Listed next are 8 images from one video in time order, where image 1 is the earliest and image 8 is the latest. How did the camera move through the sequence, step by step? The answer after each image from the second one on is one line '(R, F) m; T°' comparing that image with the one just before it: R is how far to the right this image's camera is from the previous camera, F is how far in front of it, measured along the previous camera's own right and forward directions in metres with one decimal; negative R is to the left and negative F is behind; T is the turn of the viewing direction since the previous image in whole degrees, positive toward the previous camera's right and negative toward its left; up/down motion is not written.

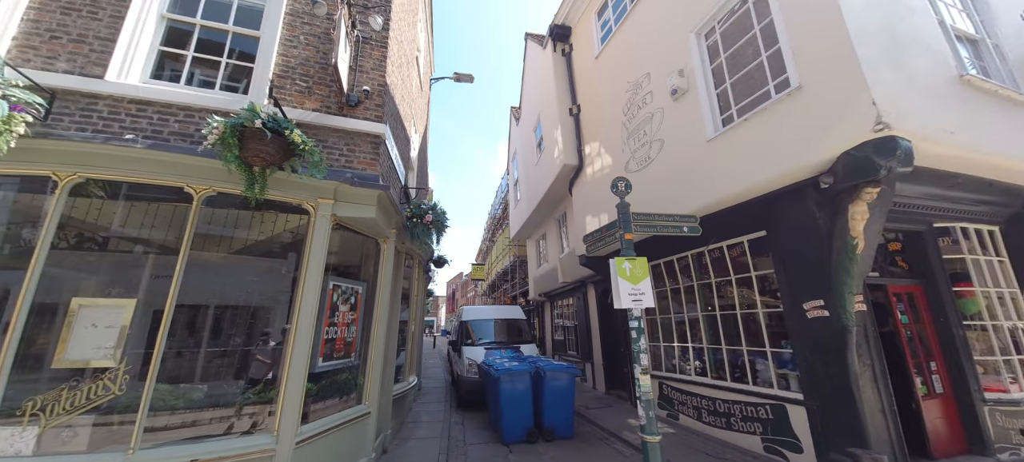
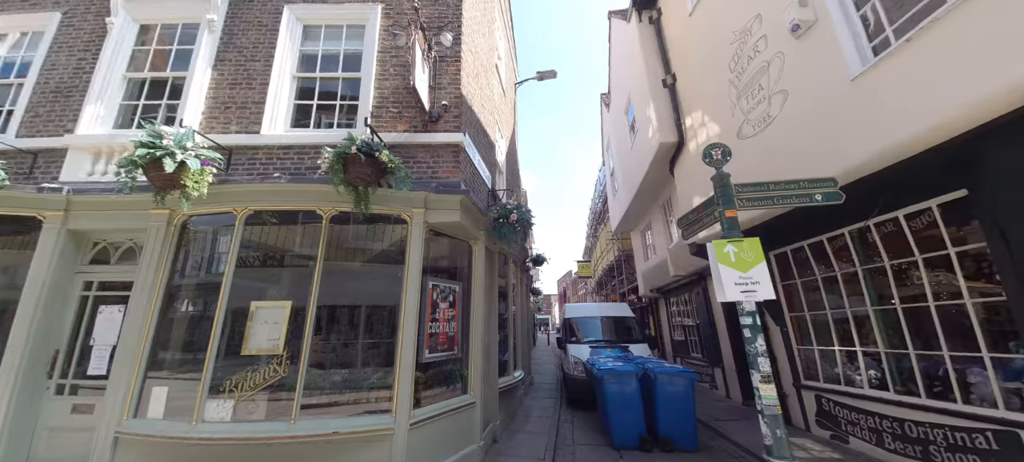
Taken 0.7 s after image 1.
(+0.5, +0.2) m; -20°
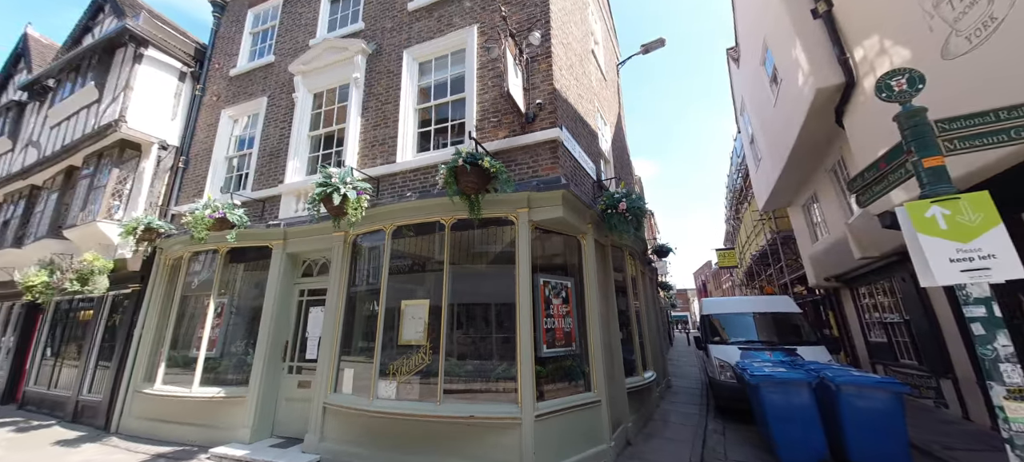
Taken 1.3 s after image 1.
(+0.6, +0.1) m; -23°
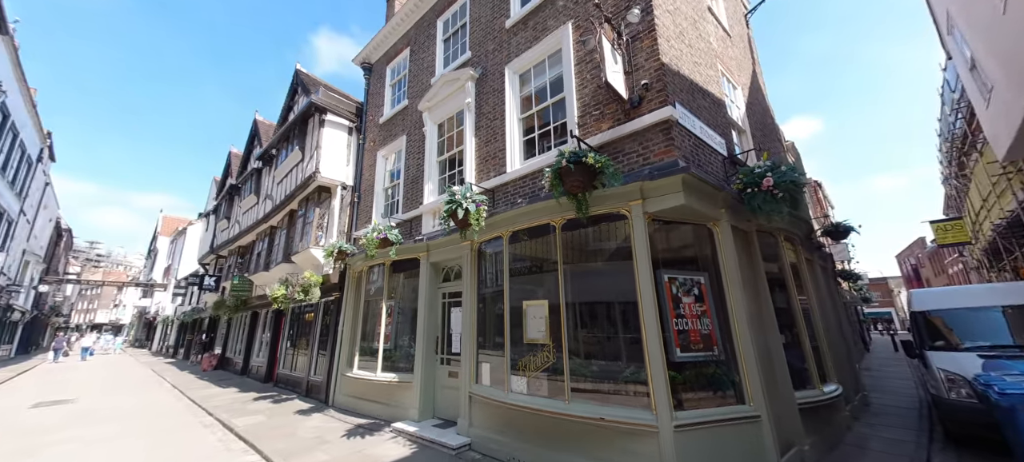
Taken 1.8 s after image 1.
(+0.5, +0.1) m; -23°
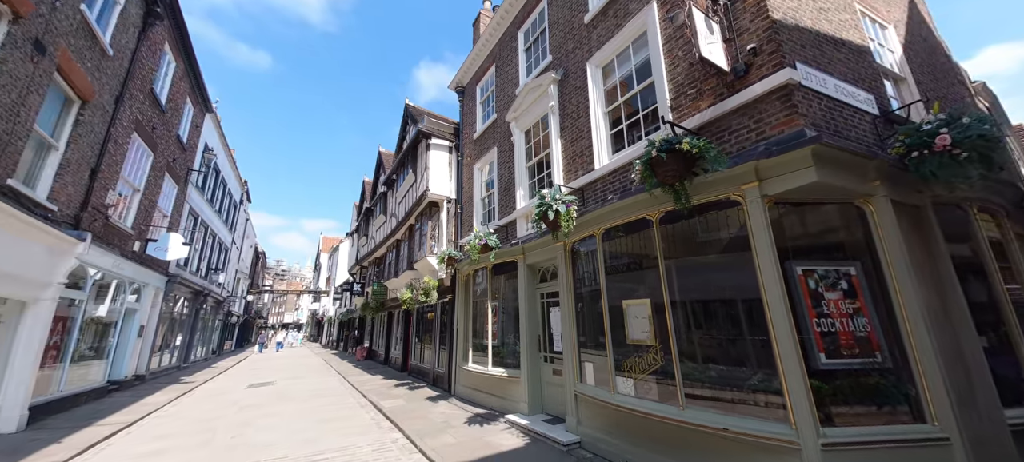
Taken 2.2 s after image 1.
(+0.3, 0.0) m; -17°
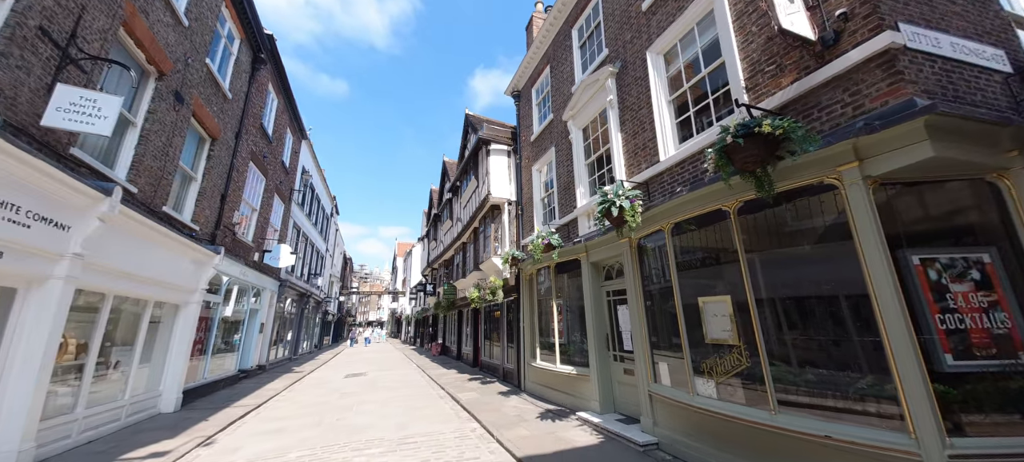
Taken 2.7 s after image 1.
(-0.1, 0.0) m; -9°
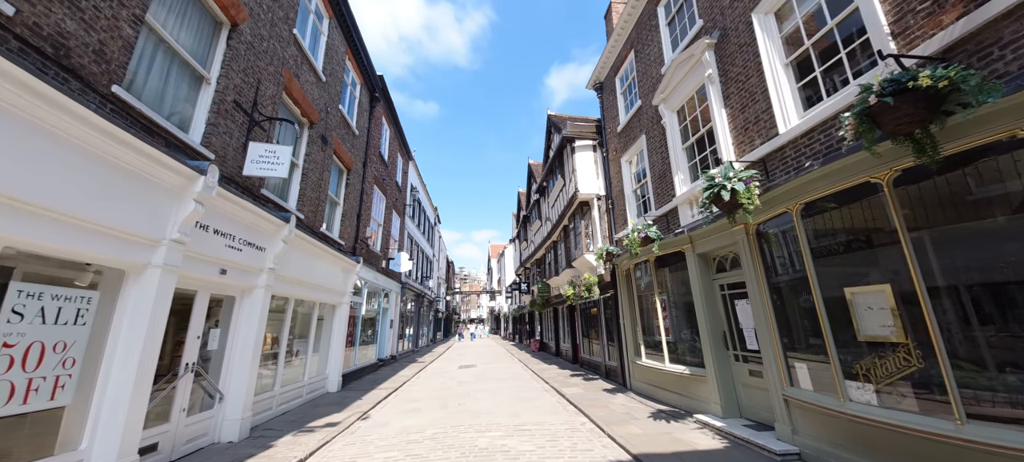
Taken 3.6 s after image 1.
(-0.2, 0.0) m; -12°
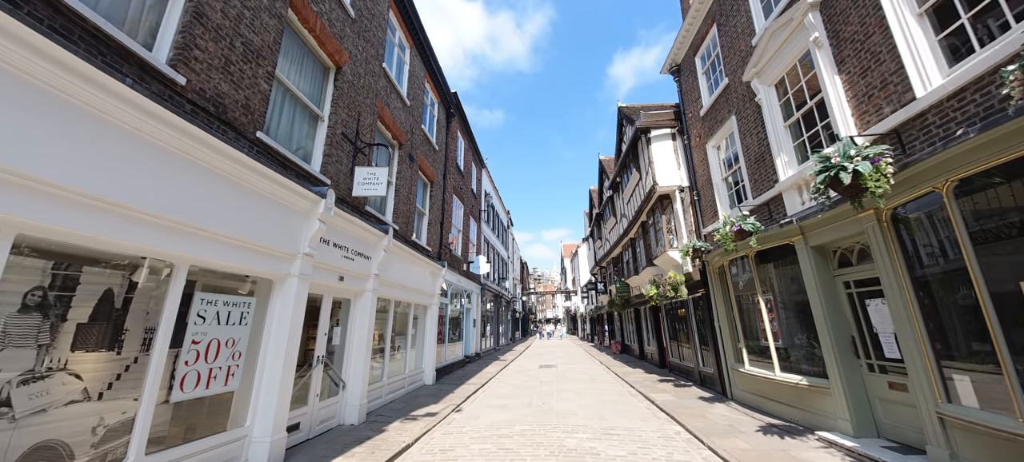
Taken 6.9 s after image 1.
(-0.2, +0.1) m; -10°
